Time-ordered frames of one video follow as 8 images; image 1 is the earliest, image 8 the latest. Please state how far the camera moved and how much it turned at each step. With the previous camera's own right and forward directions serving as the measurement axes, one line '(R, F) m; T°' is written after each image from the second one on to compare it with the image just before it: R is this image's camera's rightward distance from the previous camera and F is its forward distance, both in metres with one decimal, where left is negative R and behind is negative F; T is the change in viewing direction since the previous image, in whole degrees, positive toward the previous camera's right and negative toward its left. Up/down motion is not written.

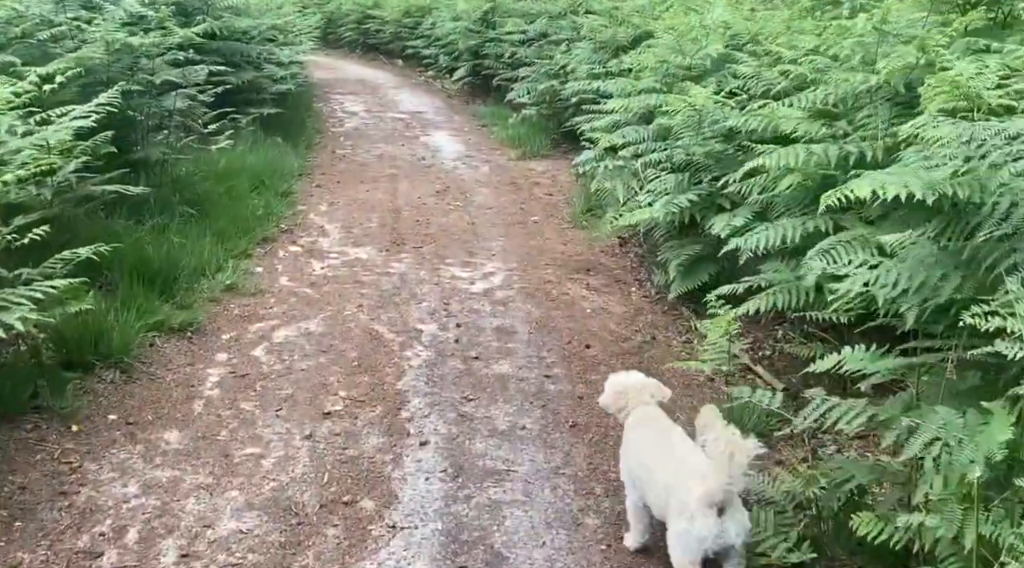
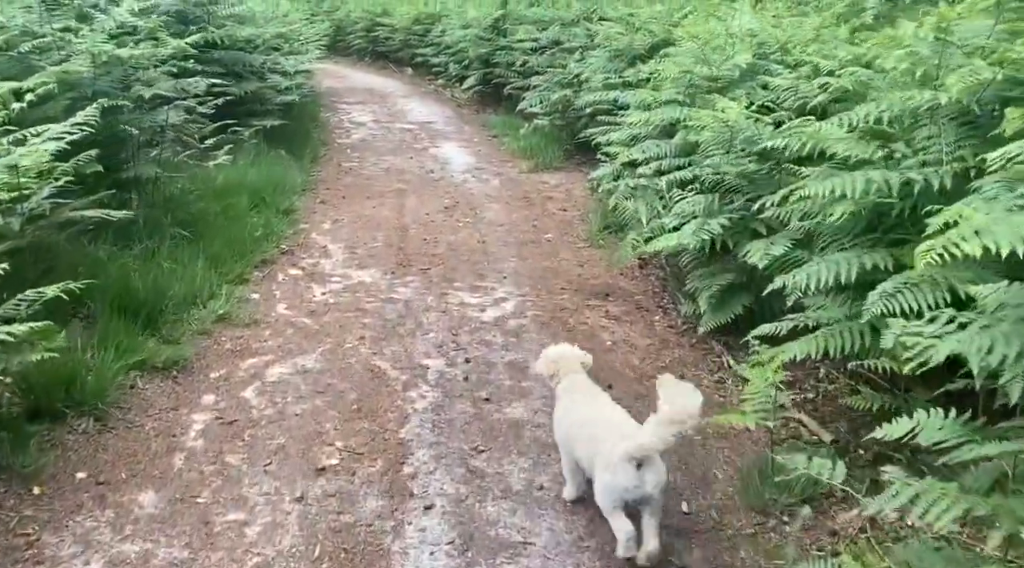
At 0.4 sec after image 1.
(0.0, +0.4) m; -1°
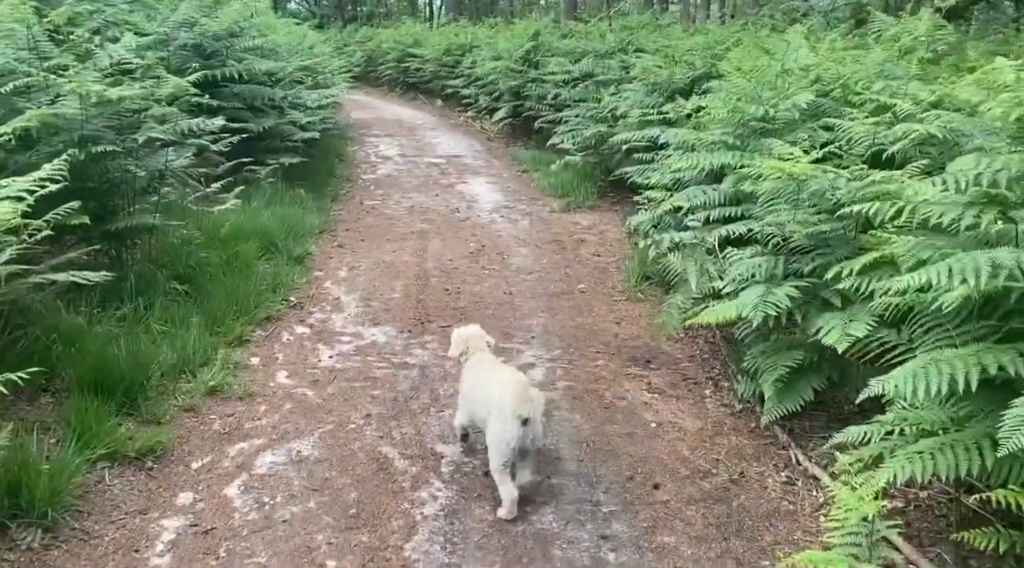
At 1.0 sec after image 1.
(0.0, +0.6) m; -2°
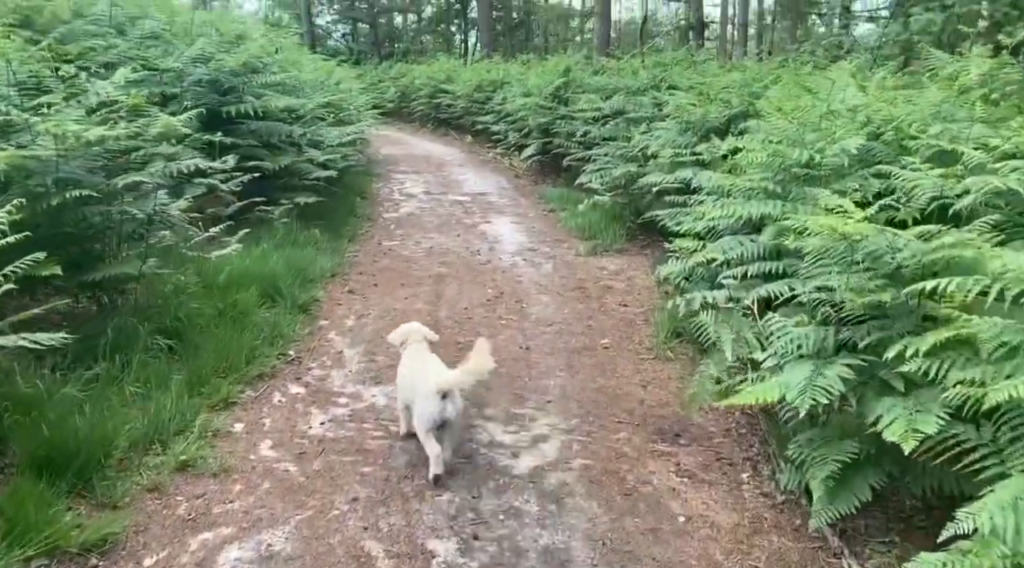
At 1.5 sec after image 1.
(+0.1, +0.5) m; -3°
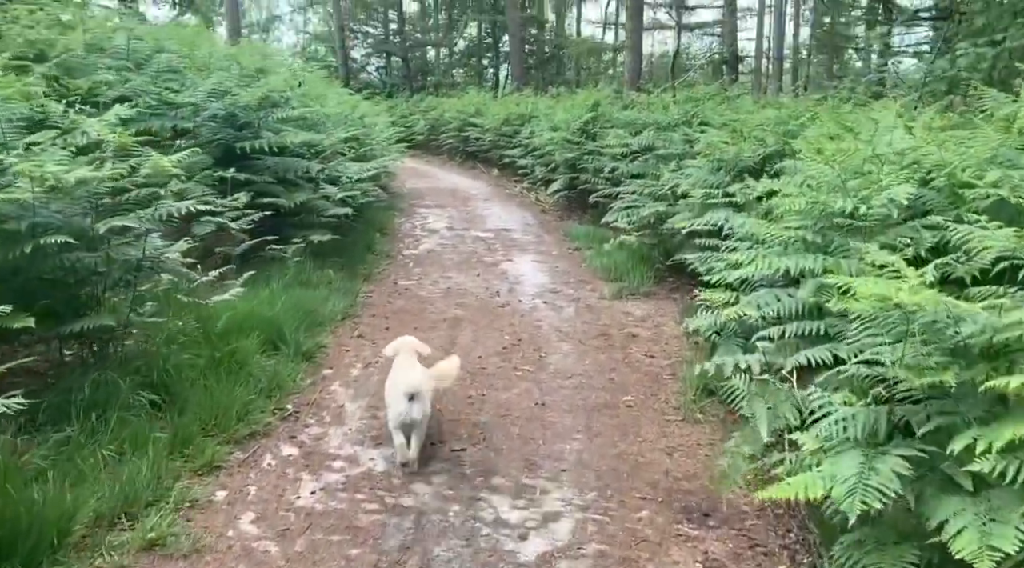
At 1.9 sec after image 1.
(+0.1, +0.4) m; -2°
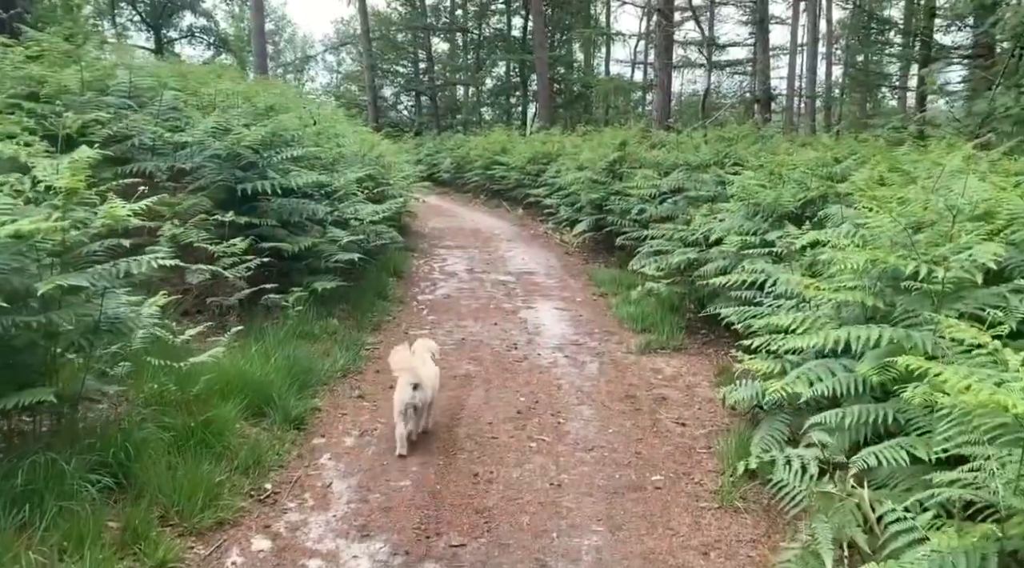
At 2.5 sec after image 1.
(+0.1, +0.6) m; -2°
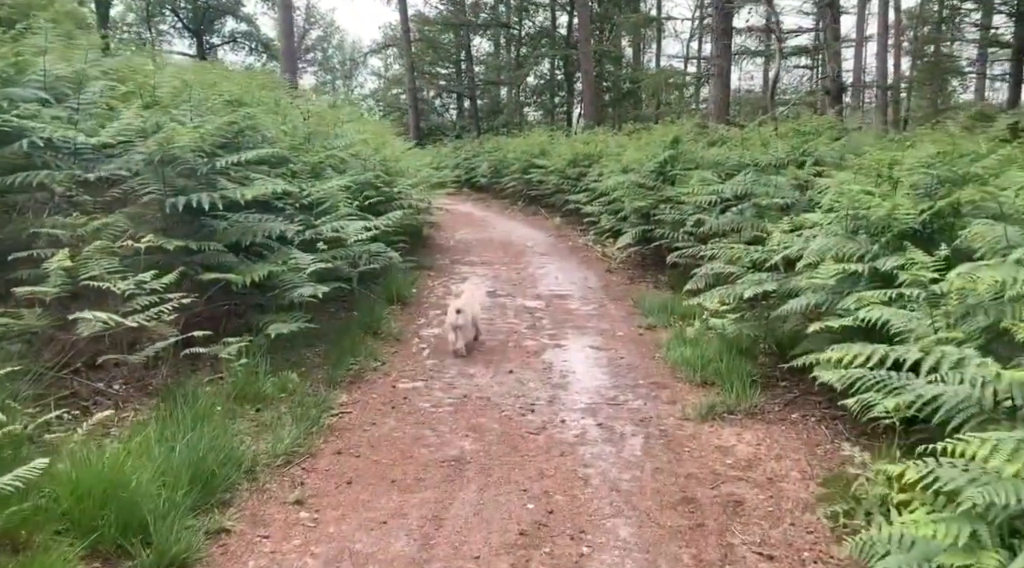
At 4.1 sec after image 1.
(+0.3, +2.0) m; -4°
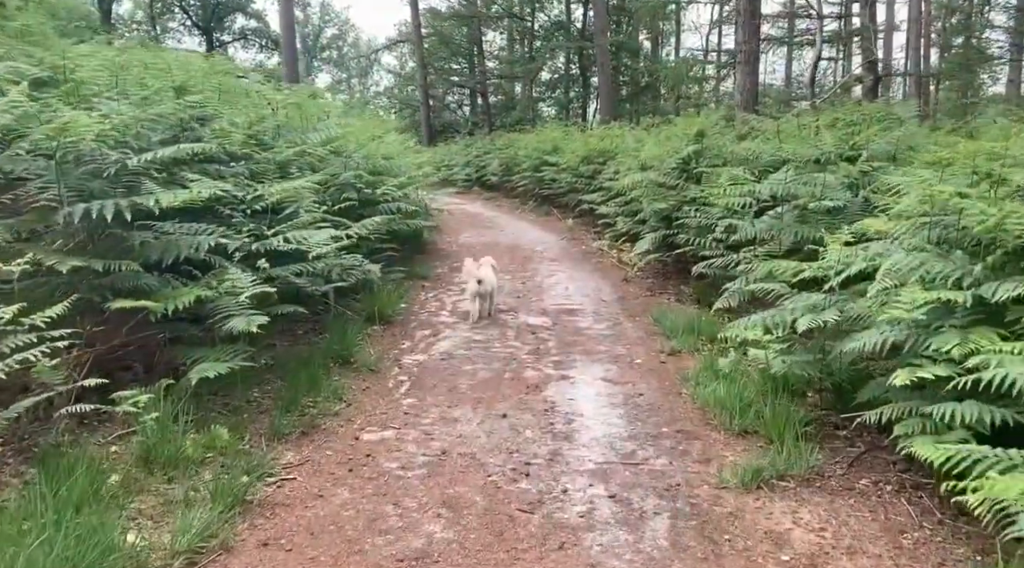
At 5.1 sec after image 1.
(+0.2, +1.3) m; -1°
